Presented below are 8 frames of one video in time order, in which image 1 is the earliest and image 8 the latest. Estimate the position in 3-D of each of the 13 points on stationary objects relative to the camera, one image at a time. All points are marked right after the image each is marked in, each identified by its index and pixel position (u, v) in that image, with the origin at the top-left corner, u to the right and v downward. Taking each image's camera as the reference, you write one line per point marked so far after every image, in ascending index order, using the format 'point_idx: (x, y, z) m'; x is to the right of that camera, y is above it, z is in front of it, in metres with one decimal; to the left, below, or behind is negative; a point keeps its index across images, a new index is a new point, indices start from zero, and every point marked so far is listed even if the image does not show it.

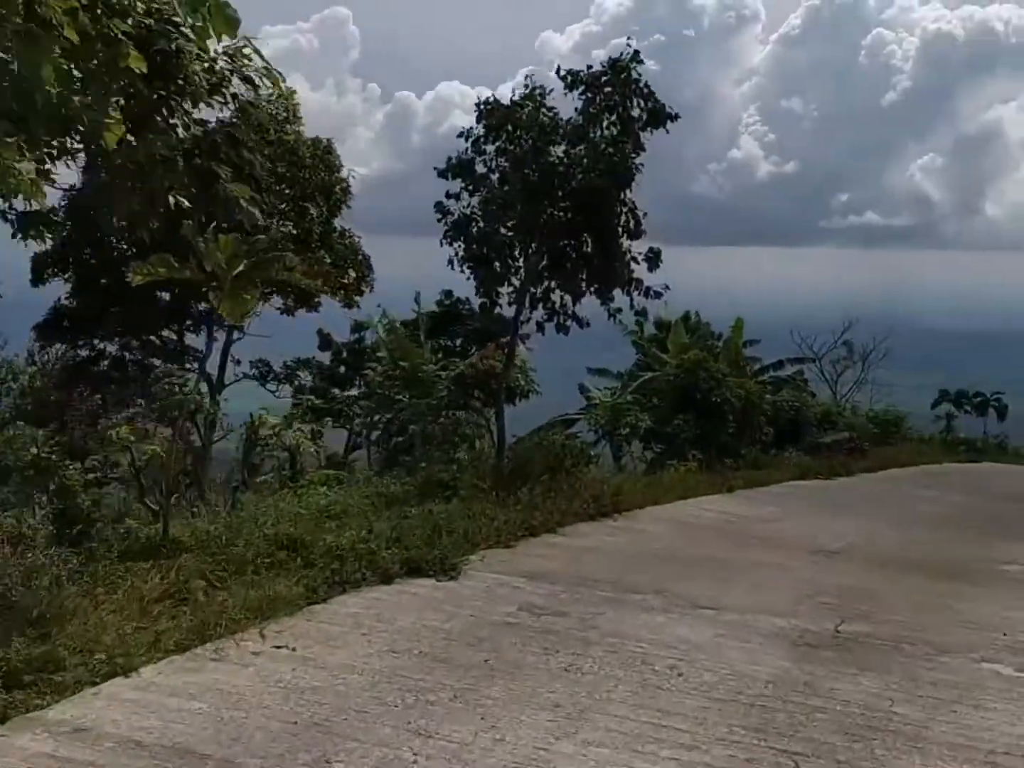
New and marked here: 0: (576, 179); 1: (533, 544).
0: (+0.4, +1.3, +7.6) m
1: (+0.1, -0.7, +5.5) m
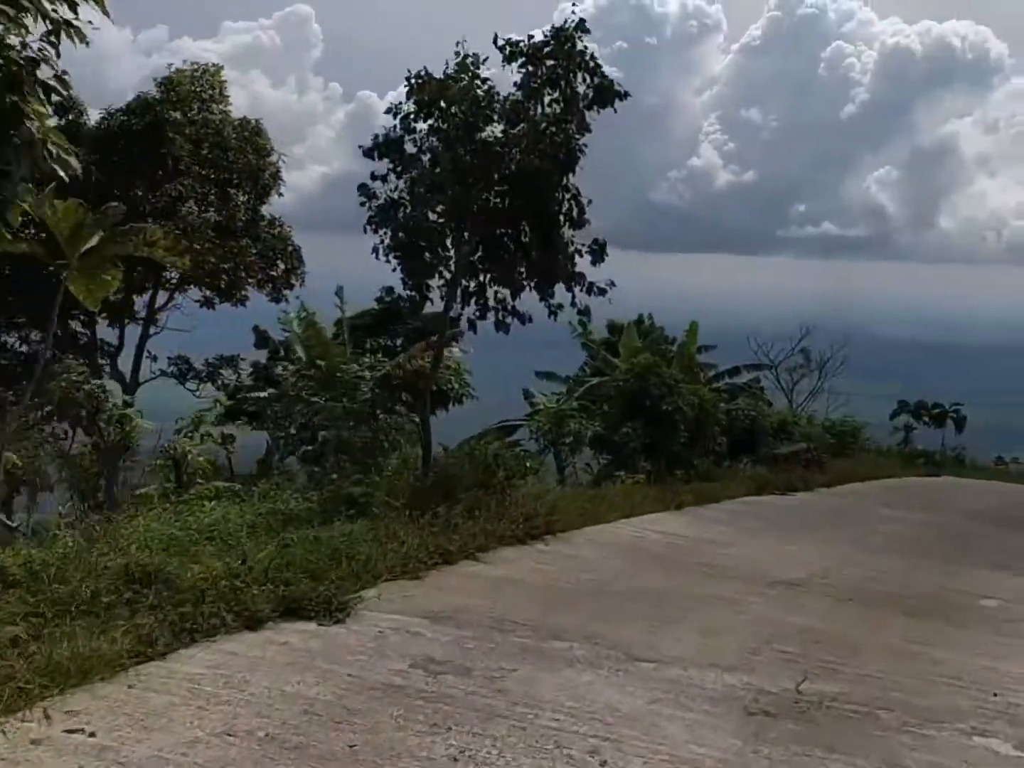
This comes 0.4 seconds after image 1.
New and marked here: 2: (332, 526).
0: (0.0, +1.3, +6.8) m
1: (-0.3, -0.7, +4.8) m
2: (-0.8, -0.6, +5.1) m
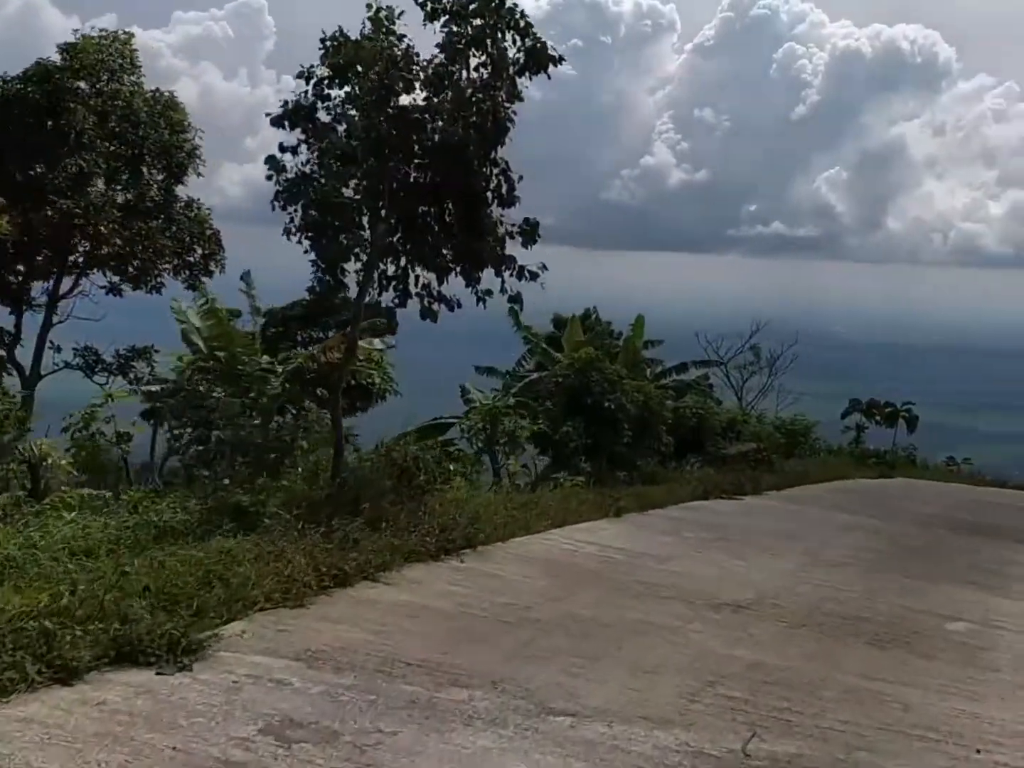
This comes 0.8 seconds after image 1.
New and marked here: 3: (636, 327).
0: (-0.4, +1.3, +6.2) m
1: (-0.6, -0.7, +4.1) m
2: (-1.1, -0.6, +4.4) m
3: (+1.4, +0.7, +14.1) m
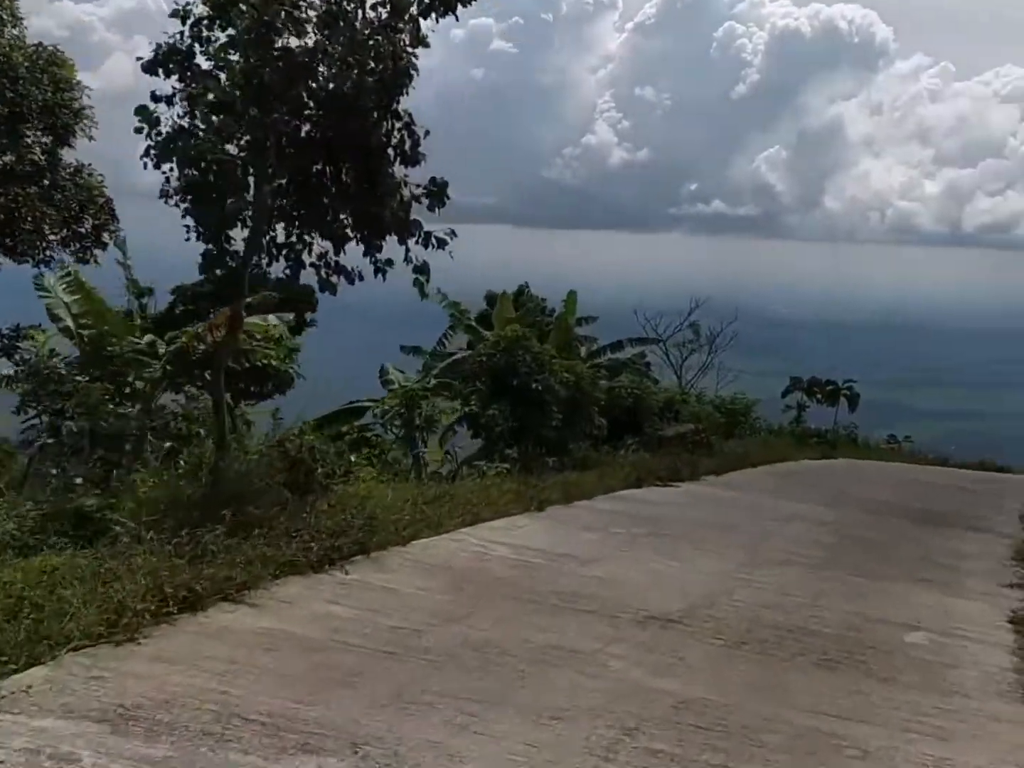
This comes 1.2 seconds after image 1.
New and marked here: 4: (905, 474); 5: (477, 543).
0: (-0.8, +1.4, +5.4) m
1: (-0.9, -0.7, +3.3) m
2: (-1.4, -0.5, +3.7) m
3: (+0.6, +0.9, +13.4) m
4: (+4.3, -1.0, +13.4) m
5: (-0.2, -0.7, +5.3) m
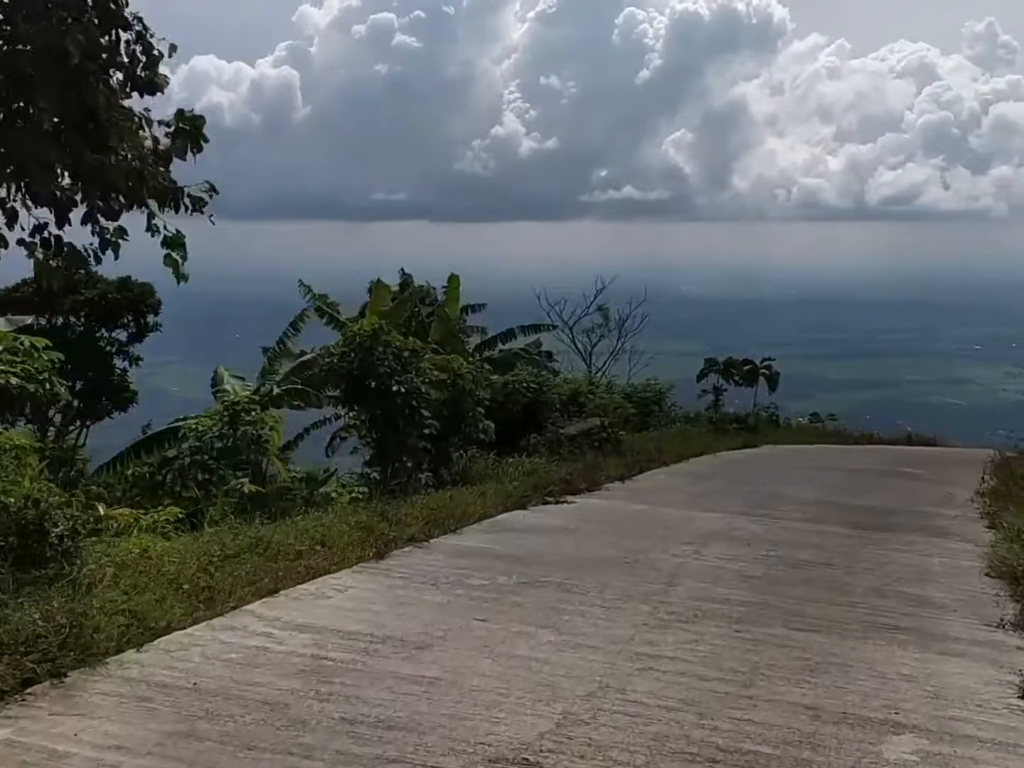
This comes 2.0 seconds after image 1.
0: (-1.5, +1.3, +3.7) m
1: (-1.4, -0.8, +1.7) m
2: (-1.9, -0.6, +2.0) m
3: (-0.6, +0.9, +11.8) m
4: (+3.2, -0.8, +12.1) m
5: (-0.7, -0.7, +3.6) m
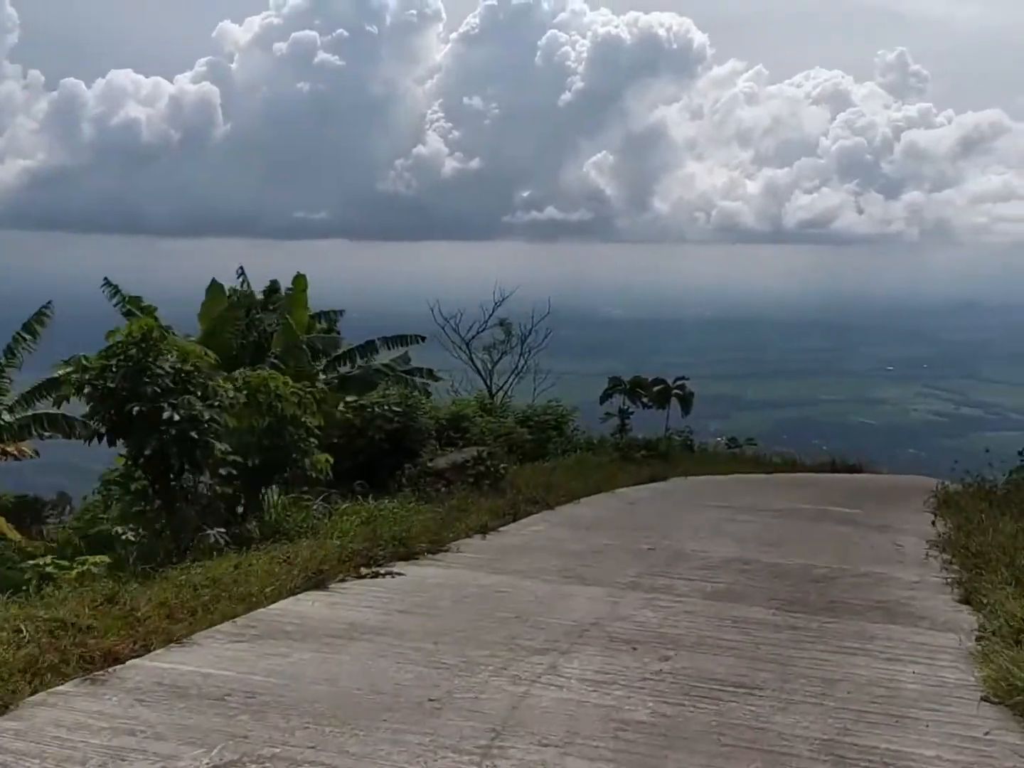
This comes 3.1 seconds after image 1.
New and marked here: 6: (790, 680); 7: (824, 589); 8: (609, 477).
0: (-2.1, +1.2, +1.6) m
1: (-1.8, -0.8, -0.4) m
2: (-2.4, -0.7, -0.2) m
3: (-1.7, +0.7, +9.8) m
4: (+2.1, -0.9, +10.2) m
5: (-1.3, -0.8, +1.5) m
6: (+0.8, -0.9, +3.8) m
7: (+1.4, -0.9, +5.5) m
8: (+0.9, -0.9, +11.4) m
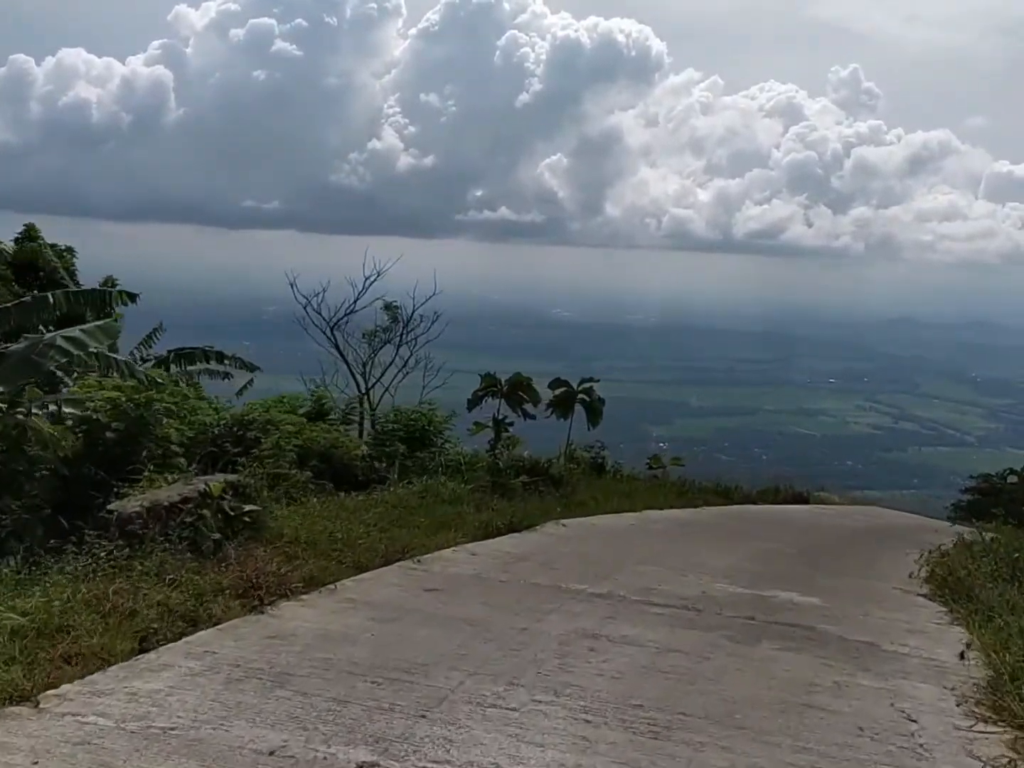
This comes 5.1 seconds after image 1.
0: (-2.9, +1.3, -2.3) m
1: (-2.6, -0.7, -4.3) m
2: (-3.2, -0.6, -4.1) m
3: (-2.9, +0.8, +5.9) m
4: (+0.8, -1.0, +6.5) m
5: (-2.2, -0.7, -2.3) m
6: (-0.1, -0.9, 0.0) m
7: (+0.4, -0.9, +1.8) m
8: (-0.4, -0.9, +7.6) m
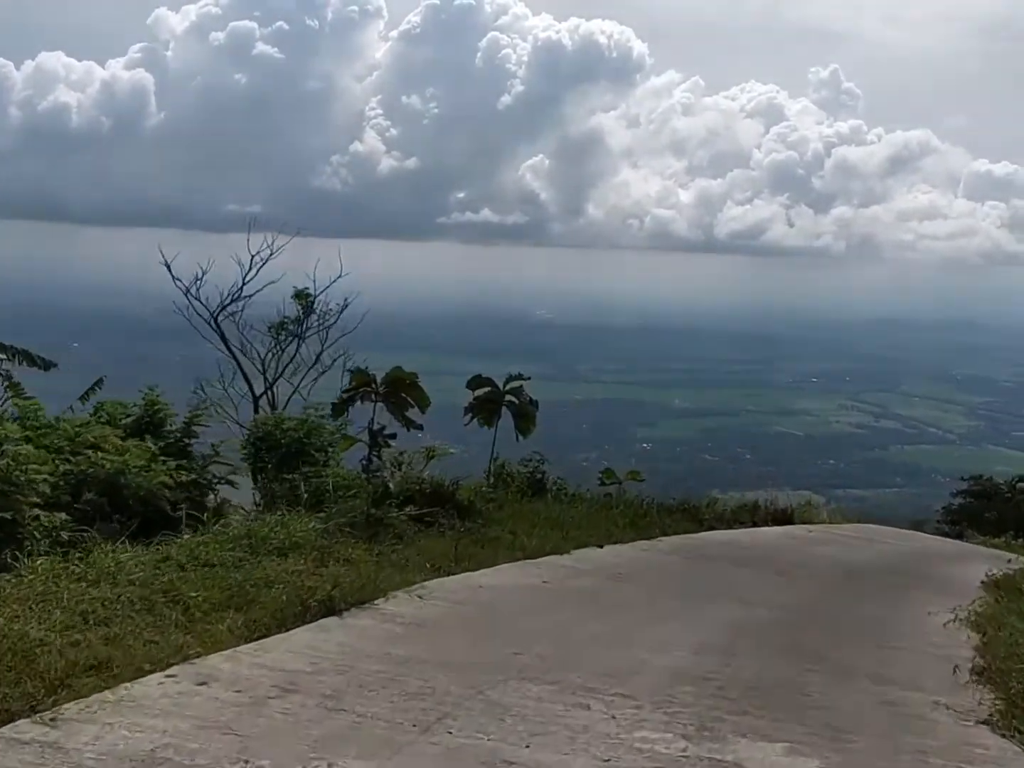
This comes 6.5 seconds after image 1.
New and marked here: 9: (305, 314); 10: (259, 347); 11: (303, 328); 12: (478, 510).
0: (-3.5, +1.3, -5.1) m
1: (-3.2, -0.7, -7.1) m
2: (-3.8, -0.6, -6.9) m
3: (-3.5, +0.8, +3.1) m
4: (+0.1, -1.0, +3.7) m
5: (-2.8, -0.7, -5.1) m
6: (-0.7, -0.9, -2.8) m
7: (-0.3, -0.9, -1.0) m
8: (-1.1, -0.8, +4.8) m
9: (-2.5, +0.8, +14.7) m
10: (-3.0, +0.5, +14.3) m
11: (-2.6, +0.7, +14.7) m
12: (-0.2, -0.9, +8.6) m
